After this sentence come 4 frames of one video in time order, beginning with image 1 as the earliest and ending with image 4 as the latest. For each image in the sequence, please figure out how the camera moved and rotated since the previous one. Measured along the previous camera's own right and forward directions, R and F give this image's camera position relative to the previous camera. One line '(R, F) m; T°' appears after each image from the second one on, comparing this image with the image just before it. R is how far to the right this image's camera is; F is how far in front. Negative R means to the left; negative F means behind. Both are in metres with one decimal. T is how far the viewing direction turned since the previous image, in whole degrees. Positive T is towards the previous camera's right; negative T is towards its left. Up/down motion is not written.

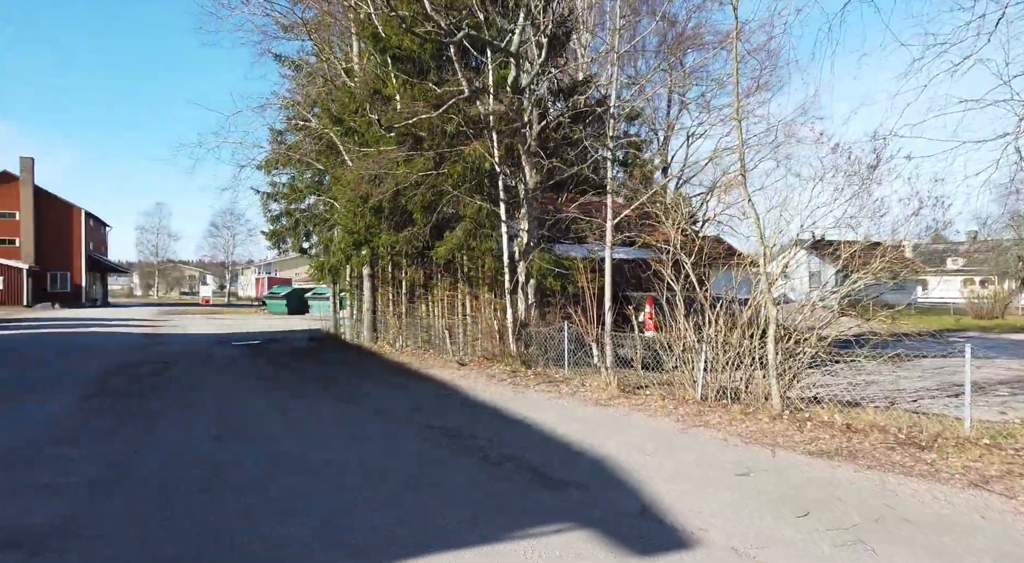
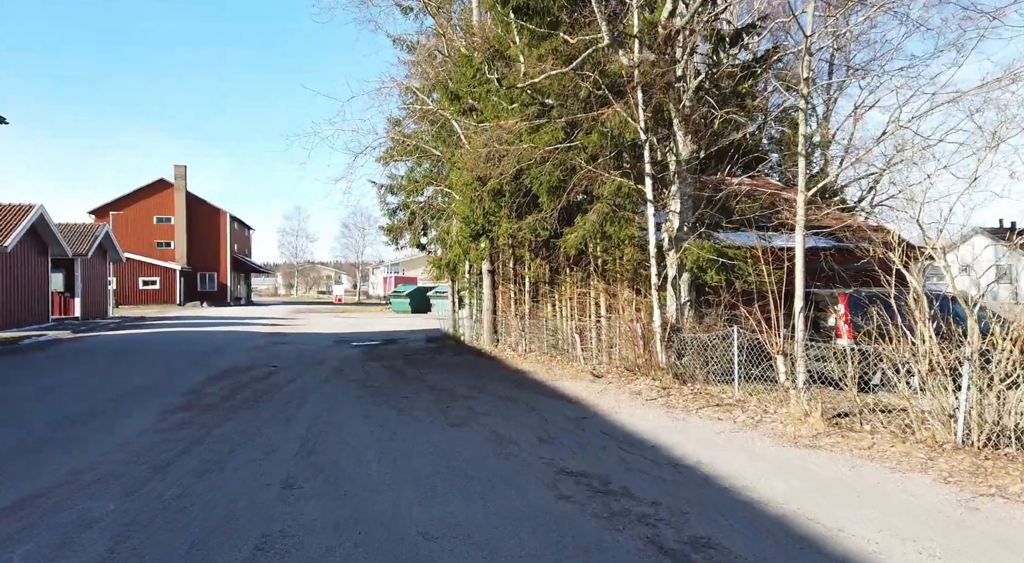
(-0.3, +2.2) m; -10°
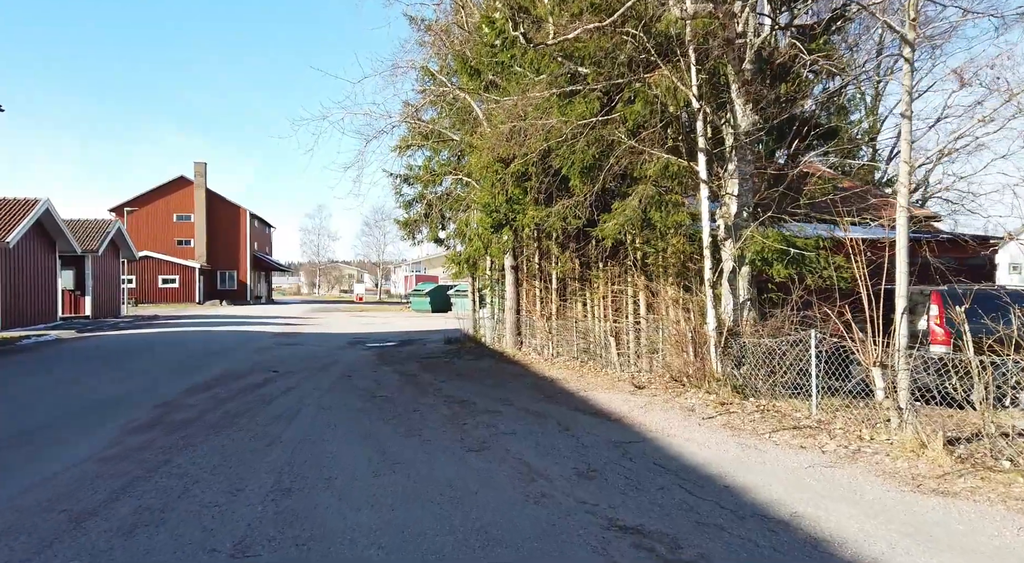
(-0.1, +1.4) m; -2°
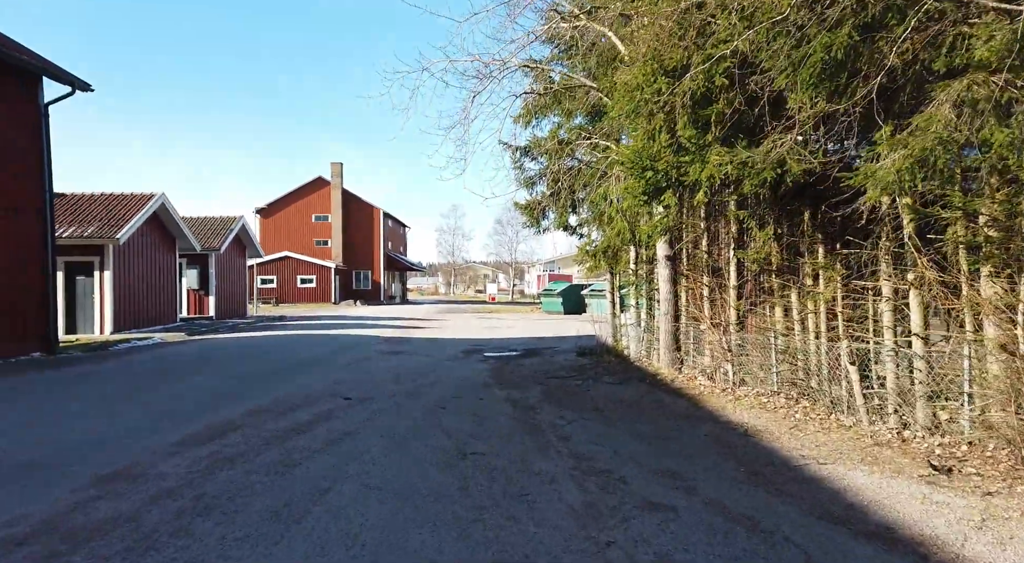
(-0.3, +3.9) m; -11°
